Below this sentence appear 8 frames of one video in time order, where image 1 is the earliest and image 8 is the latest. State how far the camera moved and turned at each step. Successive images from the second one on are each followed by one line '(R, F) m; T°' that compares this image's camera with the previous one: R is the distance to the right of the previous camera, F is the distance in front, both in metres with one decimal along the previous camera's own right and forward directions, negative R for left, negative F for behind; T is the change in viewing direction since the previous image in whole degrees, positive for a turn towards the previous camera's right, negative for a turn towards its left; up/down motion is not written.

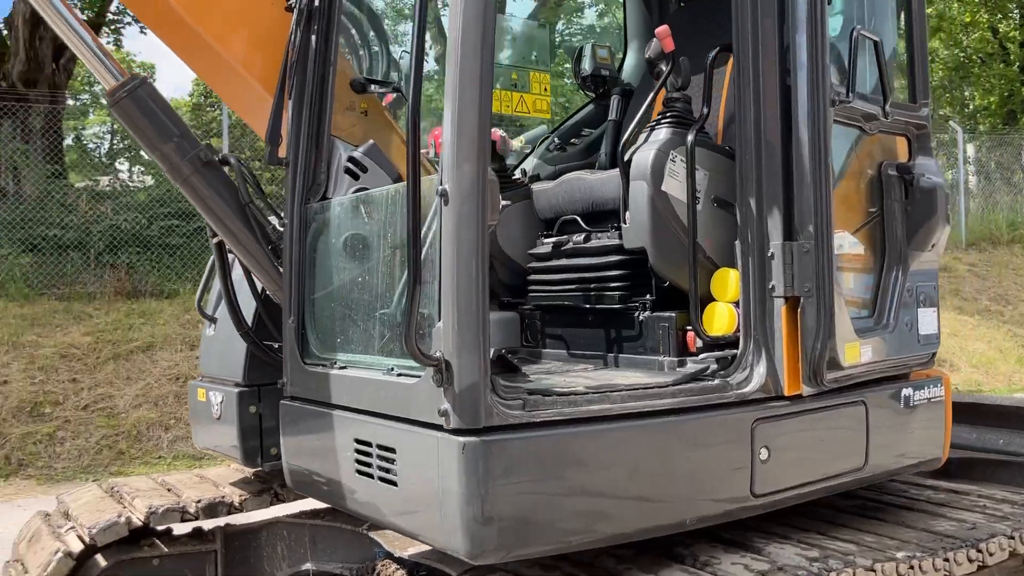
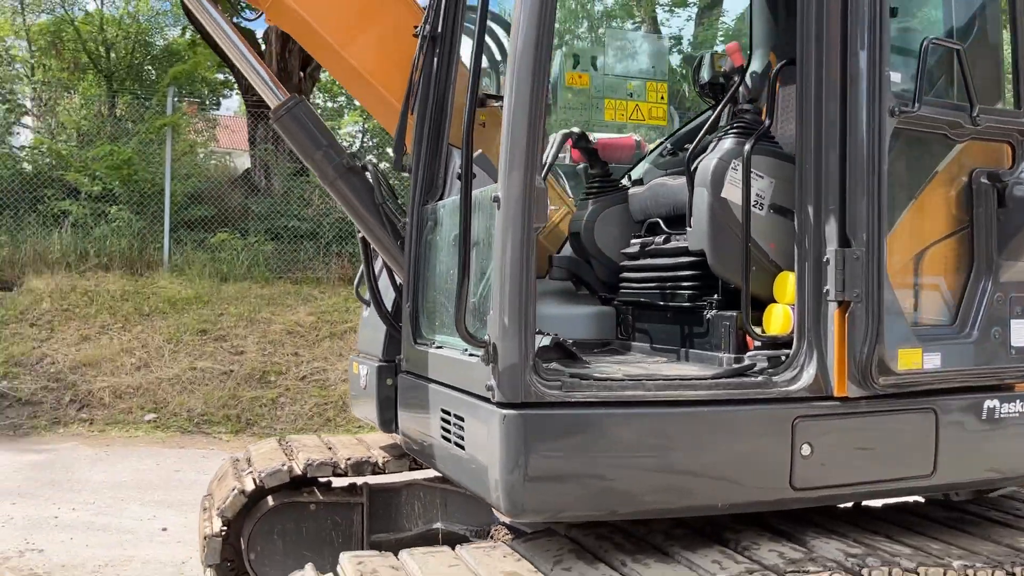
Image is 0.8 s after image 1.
(+0.3, -0.2) m; -15°
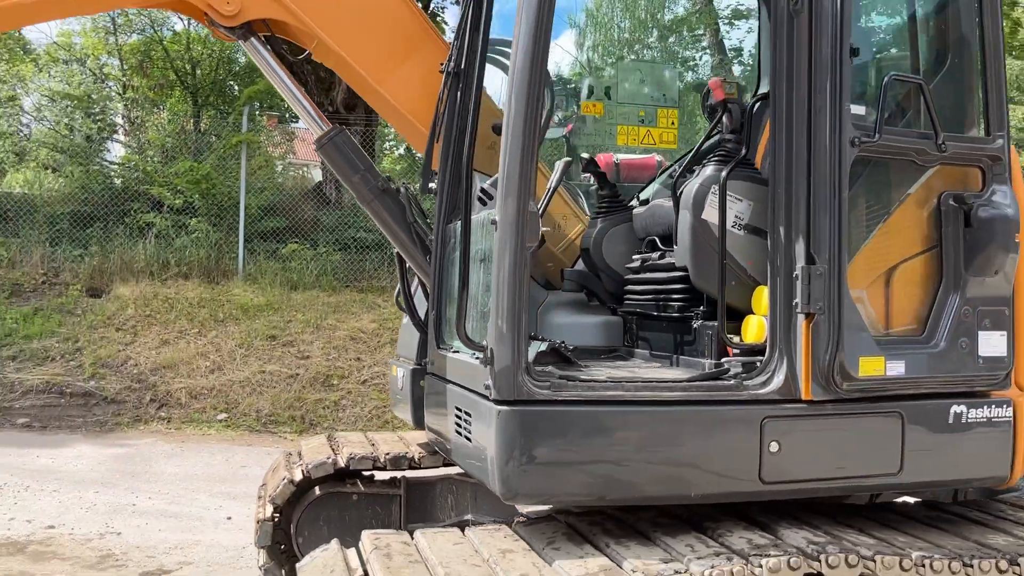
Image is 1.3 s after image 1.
(+0.2, -0.2) m; -5°
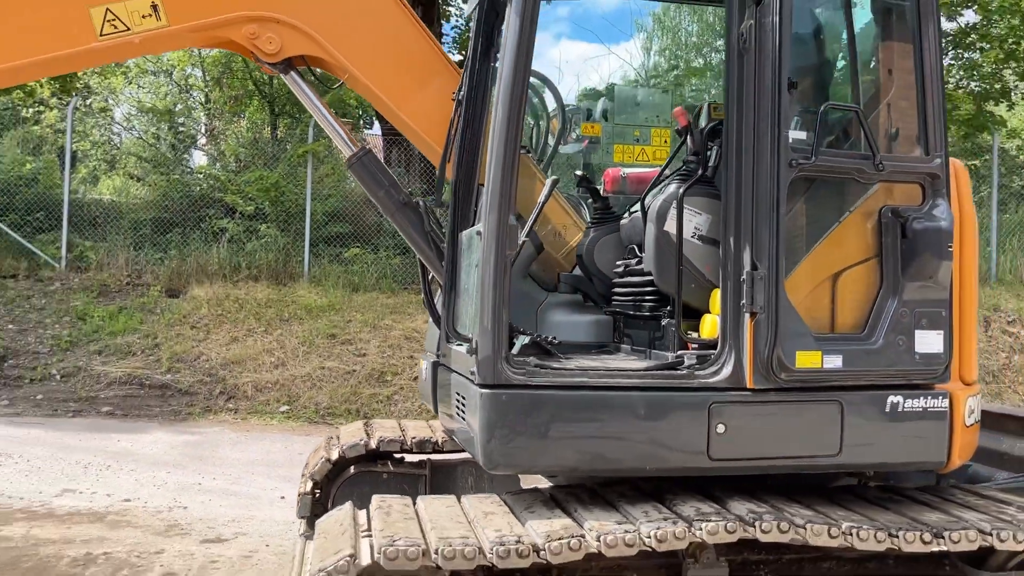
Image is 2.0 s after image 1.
(+0.2, -0.3) m; -5°
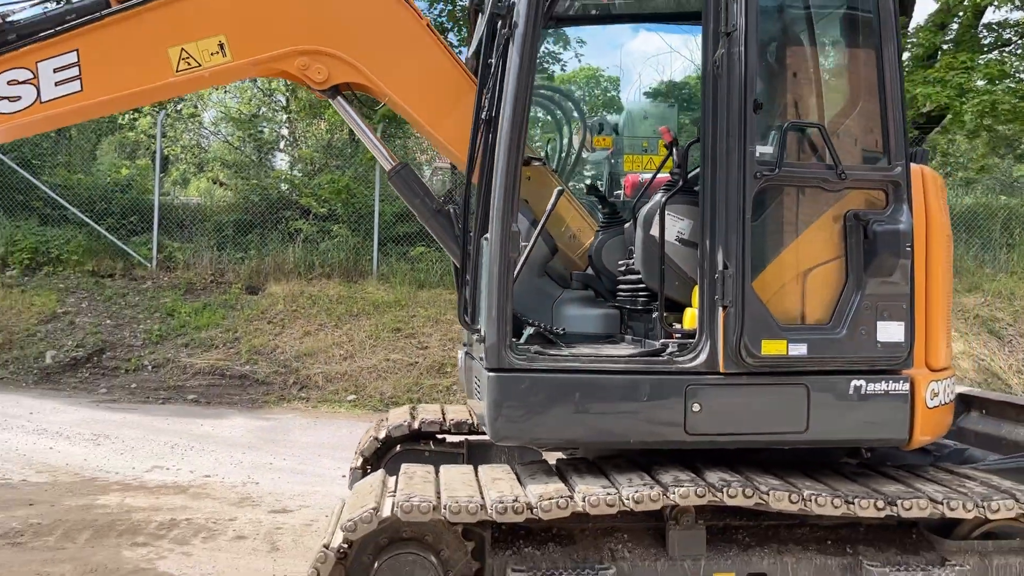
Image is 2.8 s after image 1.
(+0.2, -0.4) m; -5°
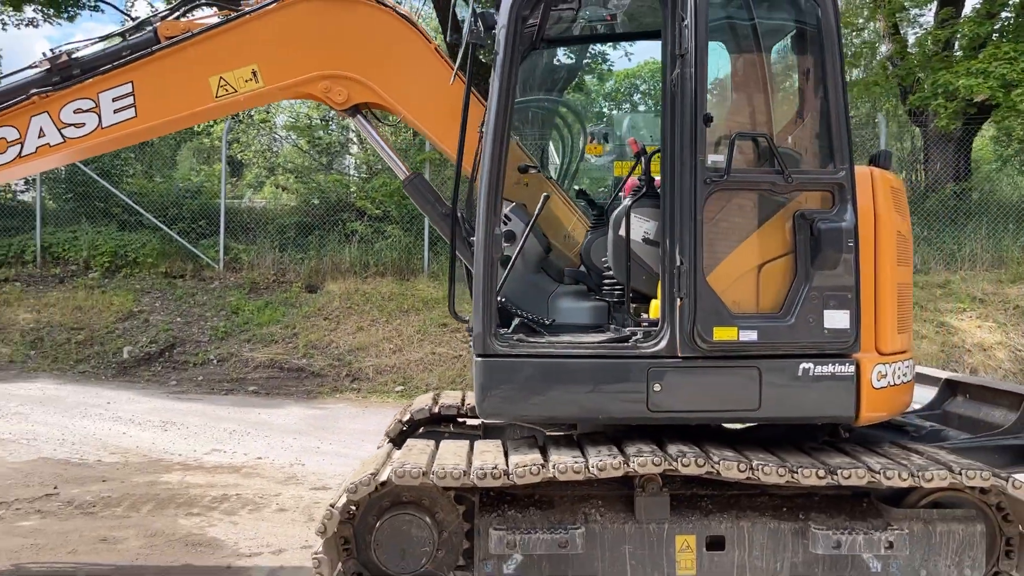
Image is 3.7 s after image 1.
(+0.3, -0.4) m; -5°
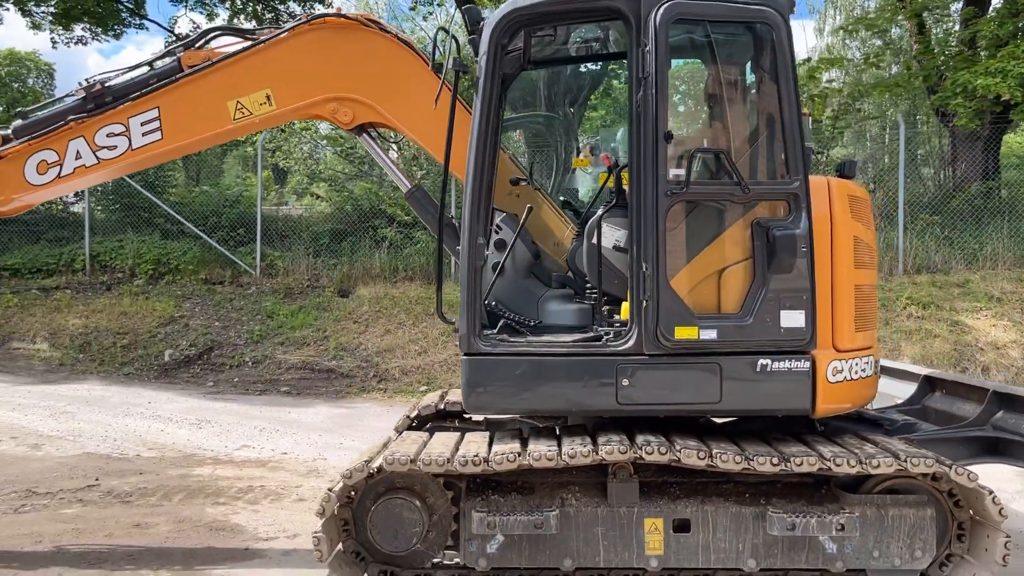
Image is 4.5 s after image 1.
(+0.2, -0.3) m; -3°
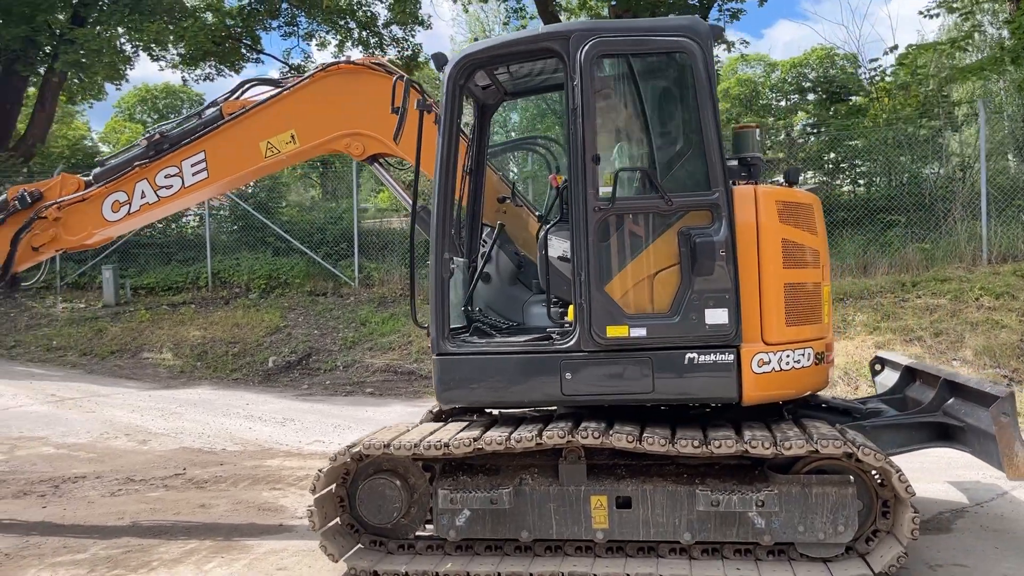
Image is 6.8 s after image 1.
(+0.7, -0.4) m; -9°
